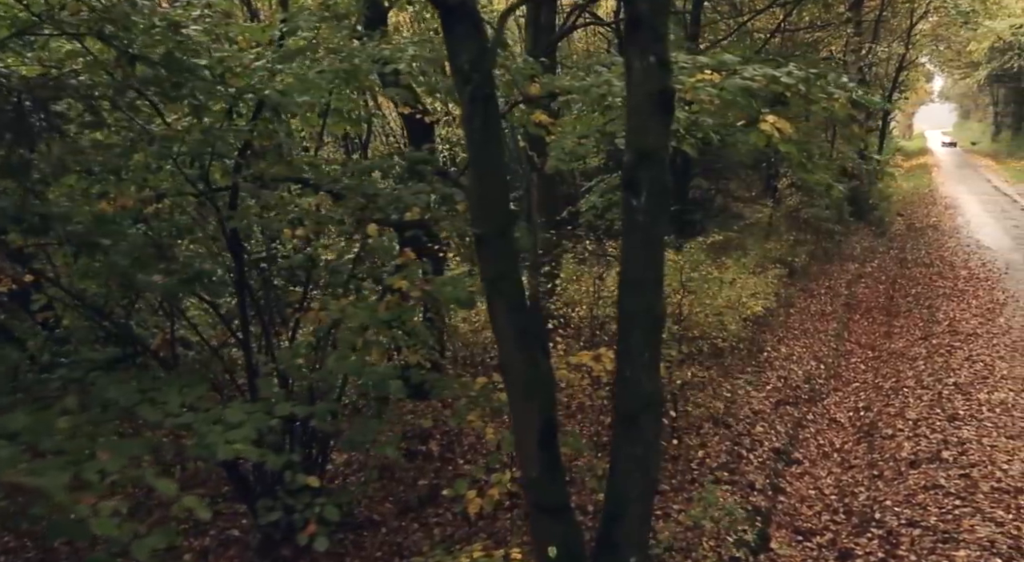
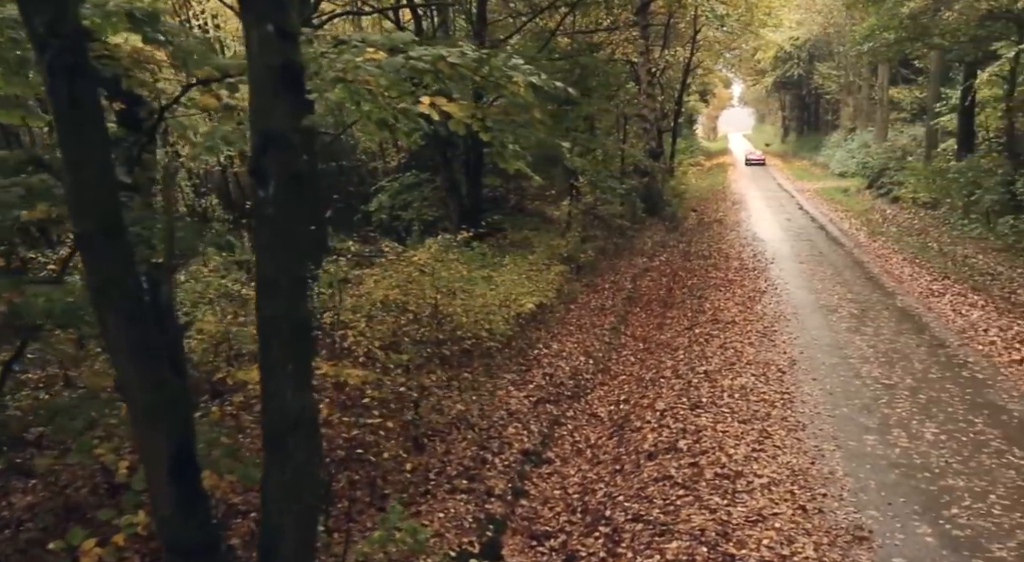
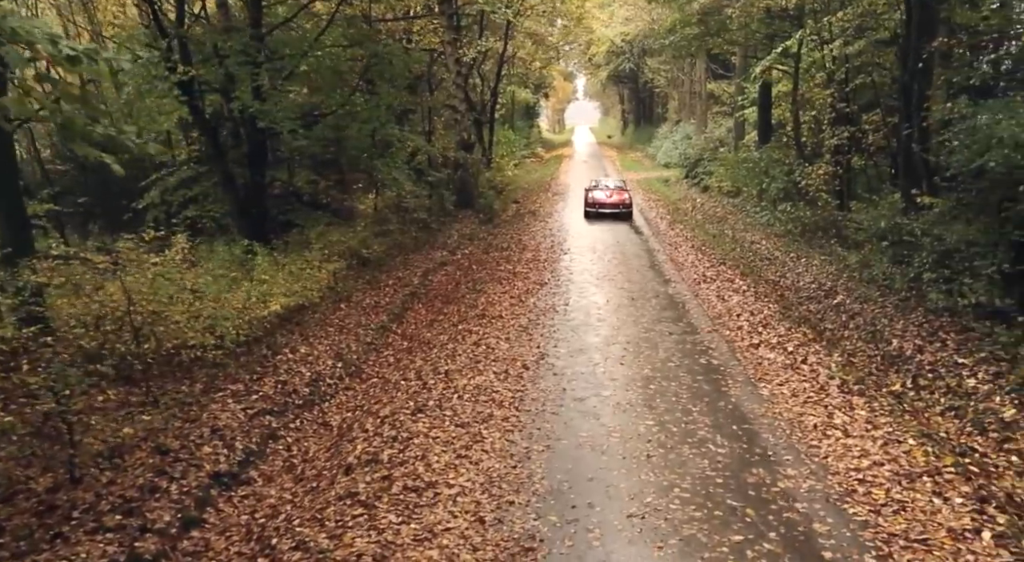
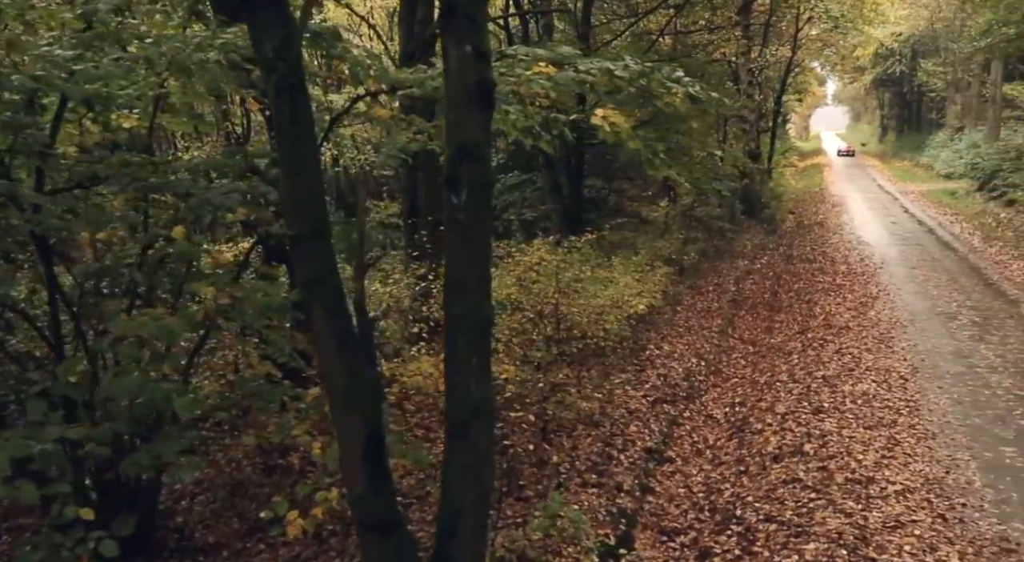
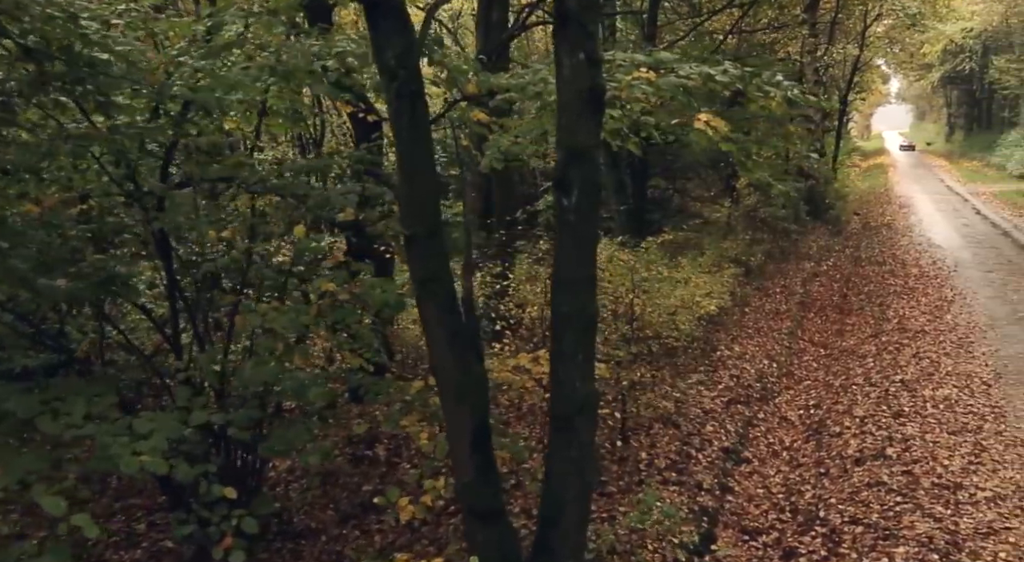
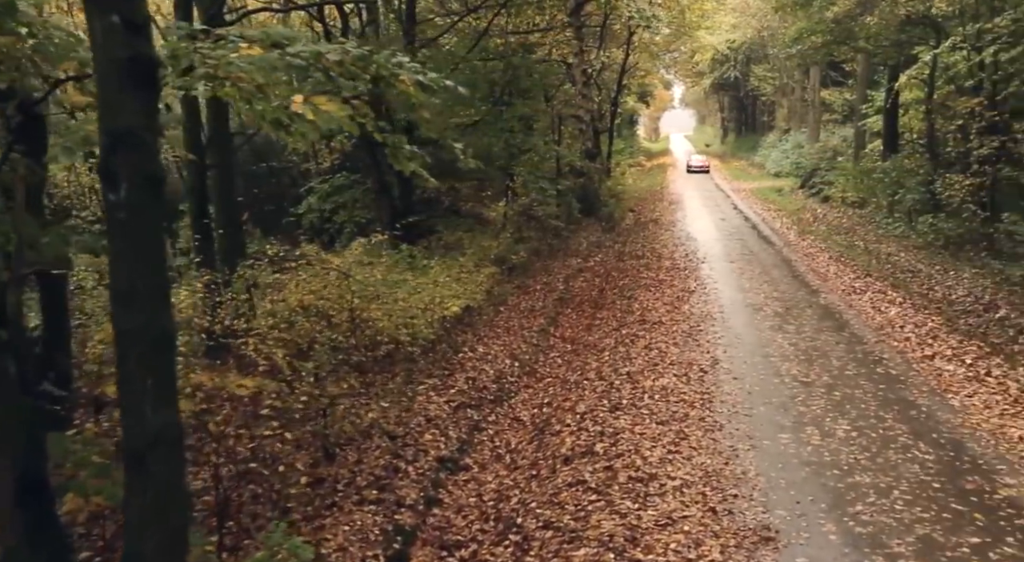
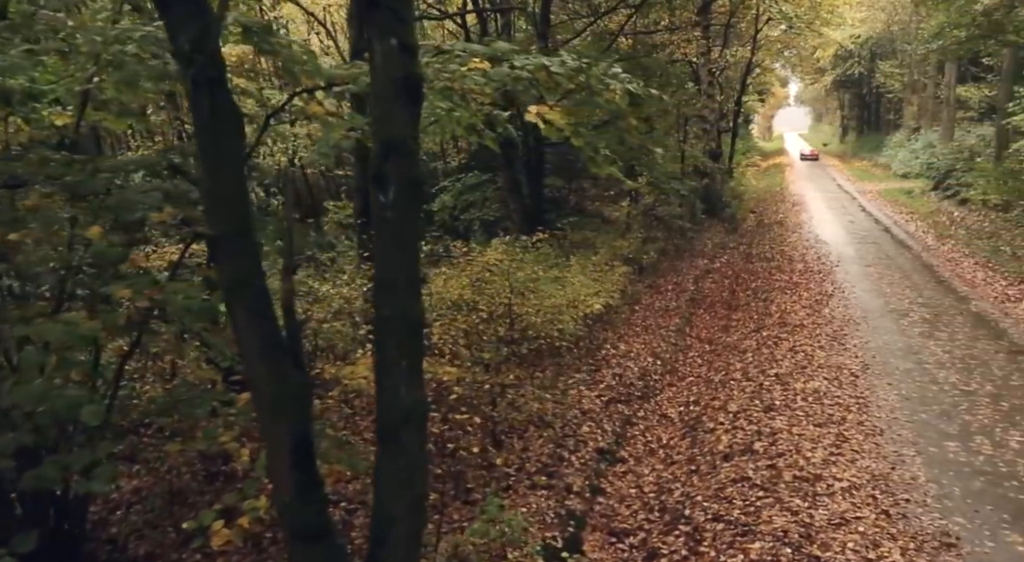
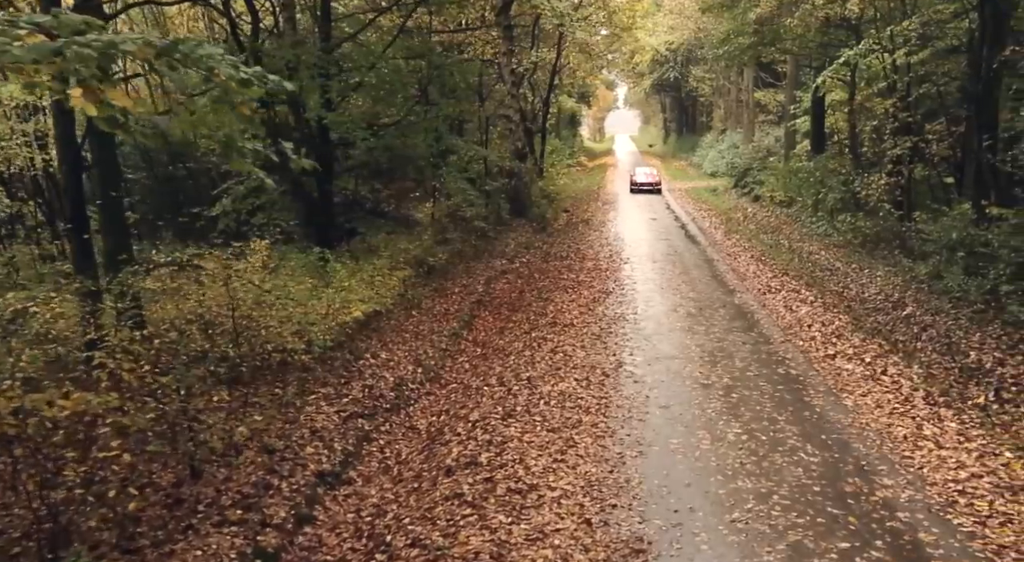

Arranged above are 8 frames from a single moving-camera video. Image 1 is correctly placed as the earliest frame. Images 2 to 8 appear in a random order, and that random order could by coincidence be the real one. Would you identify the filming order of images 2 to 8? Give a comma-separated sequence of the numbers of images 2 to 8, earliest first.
5, 4, 7, 2, 6, 8, 3
